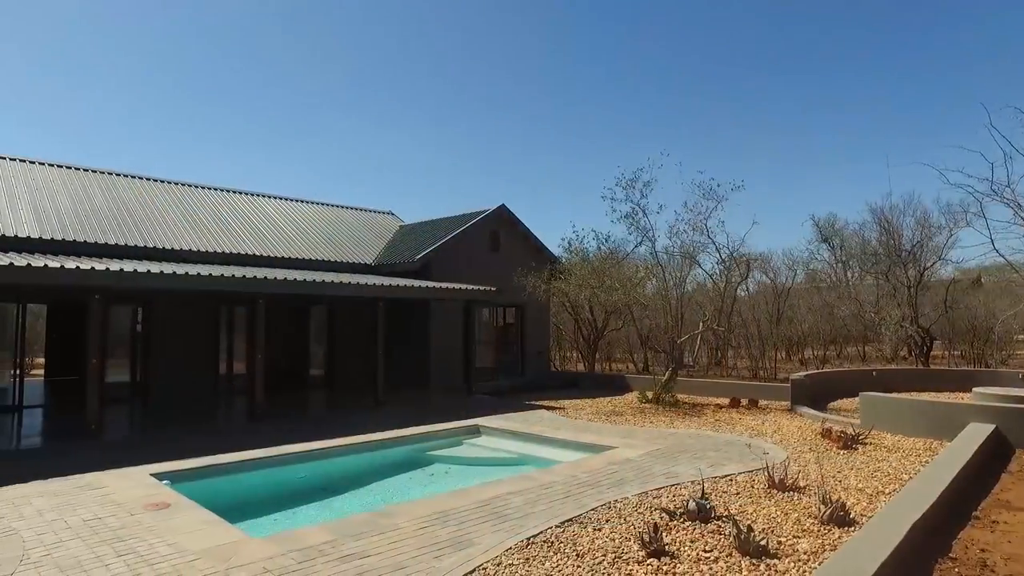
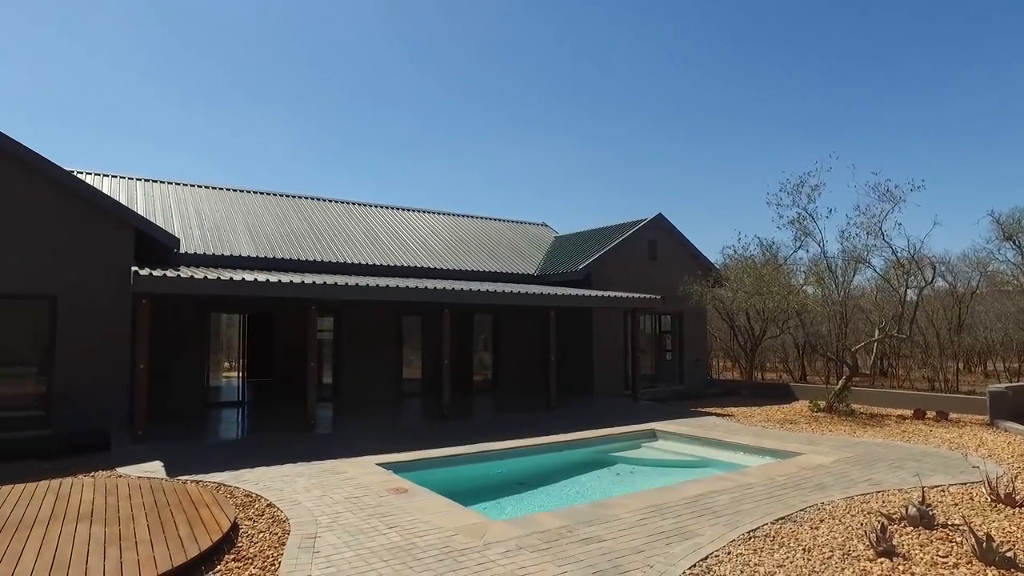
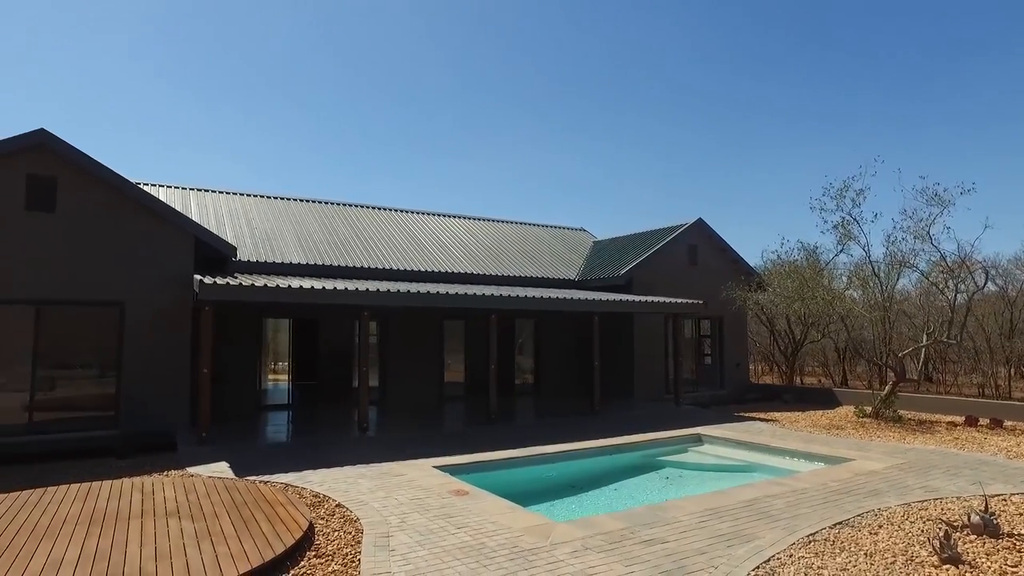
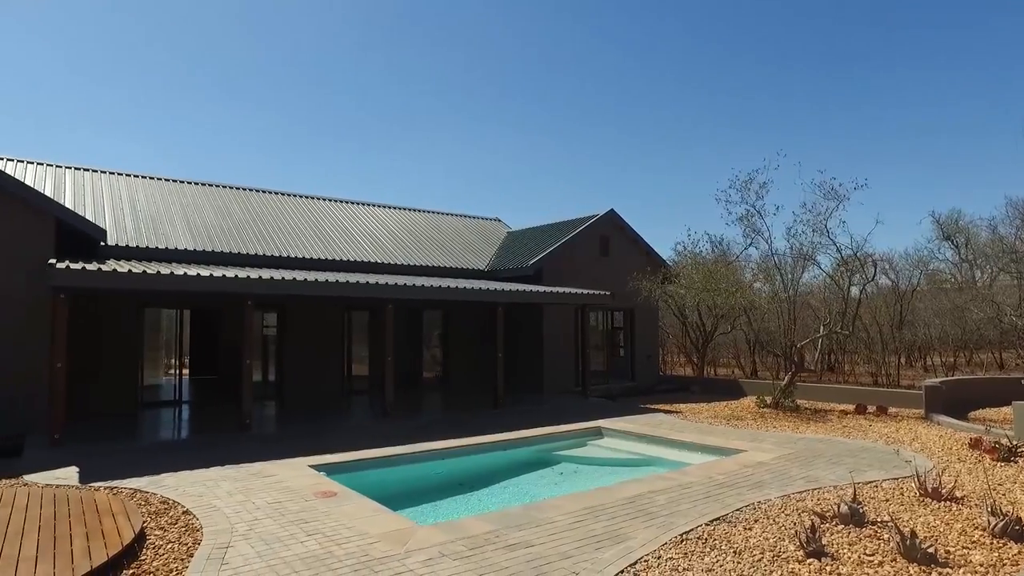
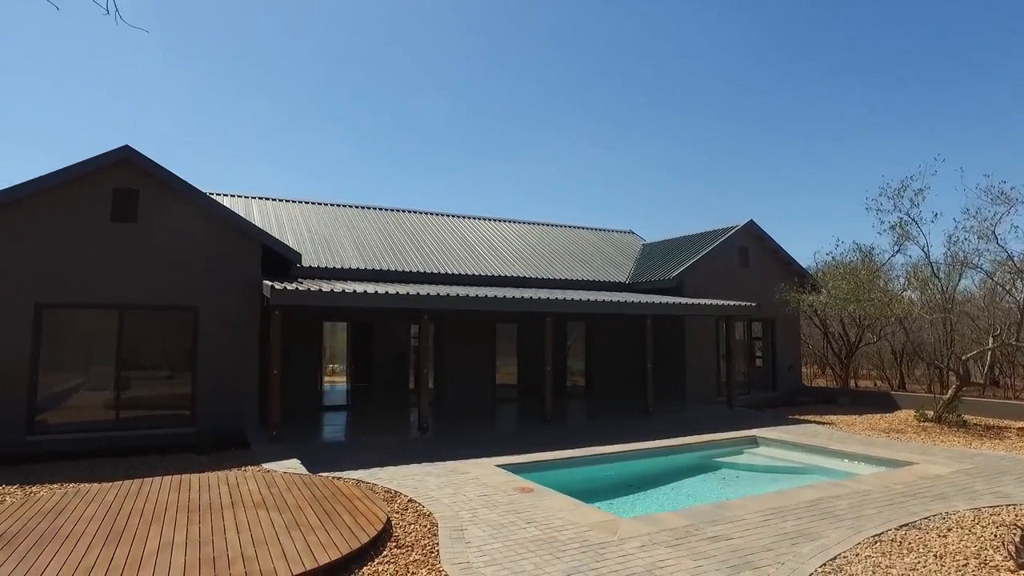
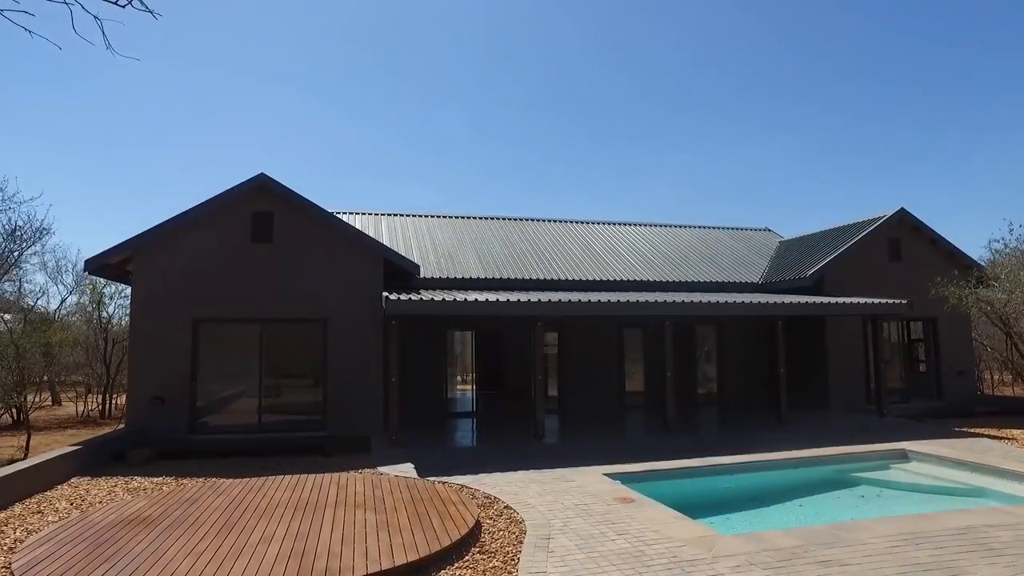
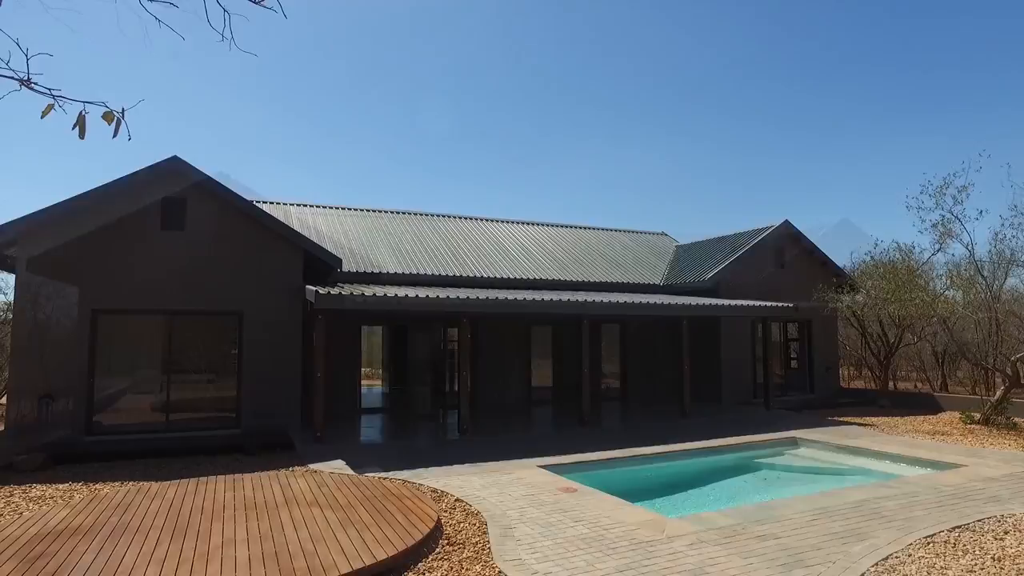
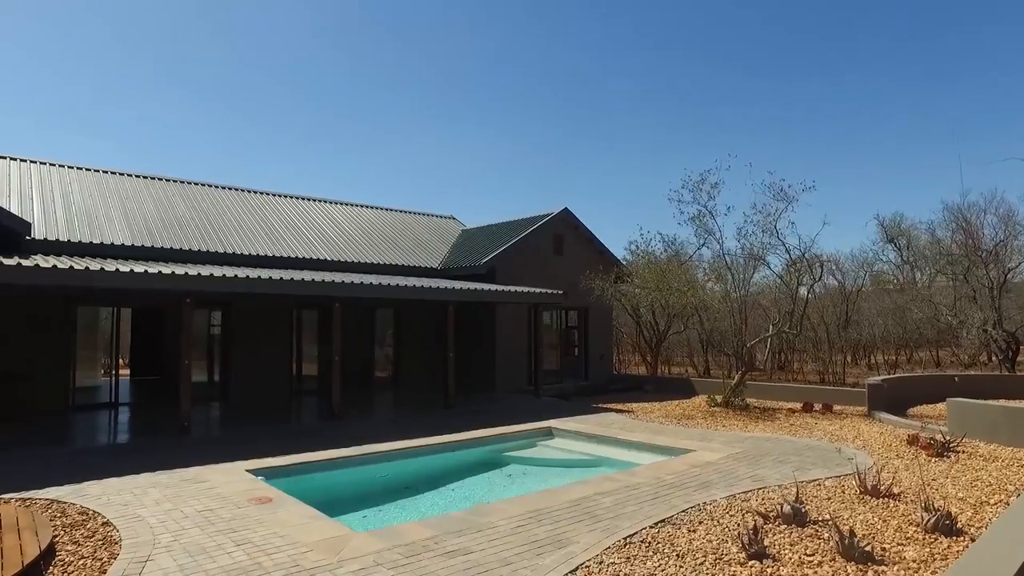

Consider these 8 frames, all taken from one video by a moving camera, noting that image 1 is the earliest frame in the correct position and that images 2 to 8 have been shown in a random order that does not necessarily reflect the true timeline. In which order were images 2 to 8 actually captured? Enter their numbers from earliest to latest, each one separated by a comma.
8, 4, 2, 3, 5, 7, 6
